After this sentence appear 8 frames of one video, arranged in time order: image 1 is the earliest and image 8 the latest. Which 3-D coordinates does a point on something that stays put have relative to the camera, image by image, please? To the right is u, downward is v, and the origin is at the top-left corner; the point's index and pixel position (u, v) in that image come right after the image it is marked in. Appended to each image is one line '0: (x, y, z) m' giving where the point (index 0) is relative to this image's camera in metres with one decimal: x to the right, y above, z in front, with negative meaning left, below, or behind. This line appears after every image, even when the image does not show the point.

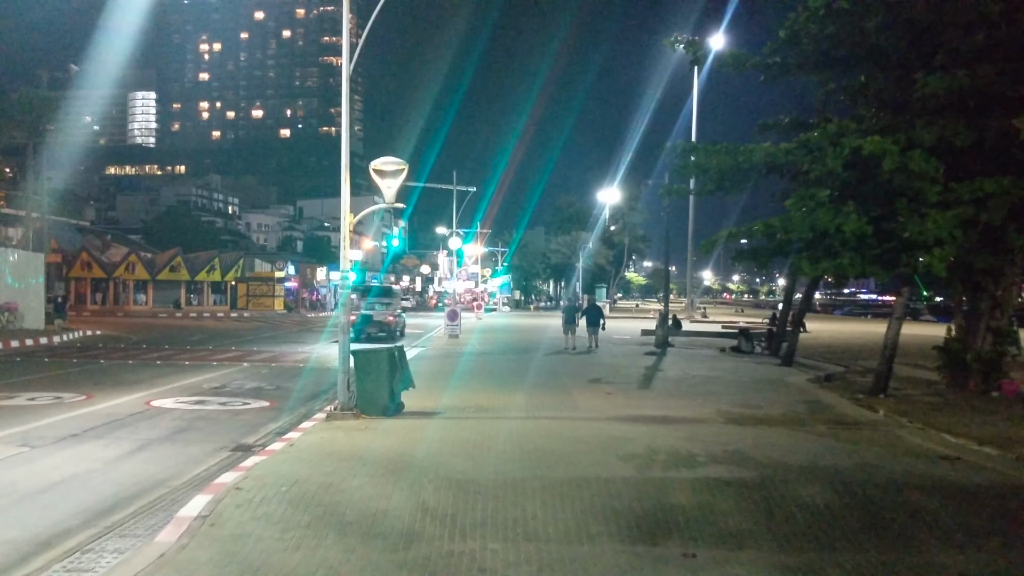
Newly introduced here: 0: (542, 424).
0: (+0.4, -1.8, +12.7) m
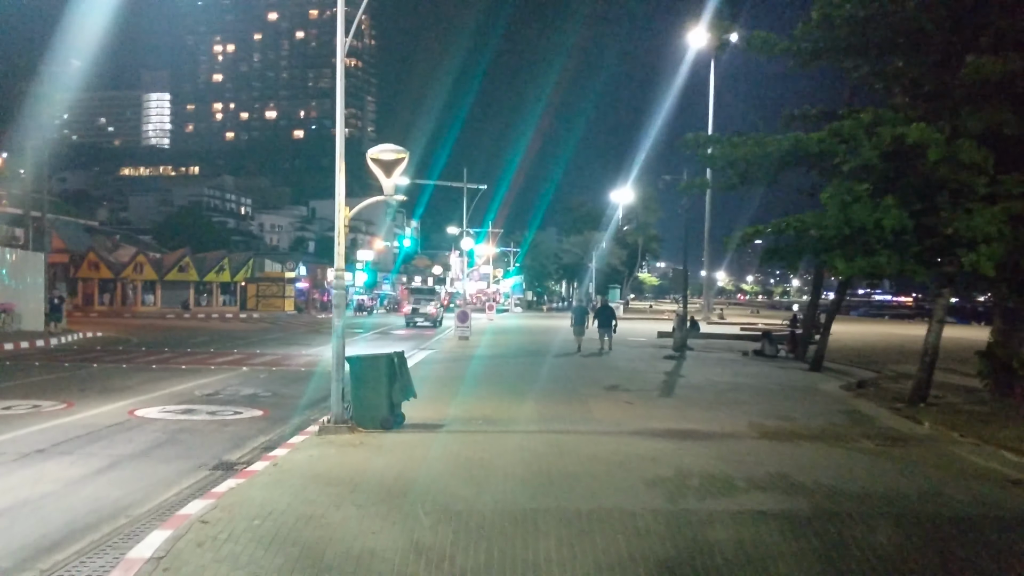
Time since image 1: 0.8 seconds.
0: (+0.5, -1.8, +11.5) m
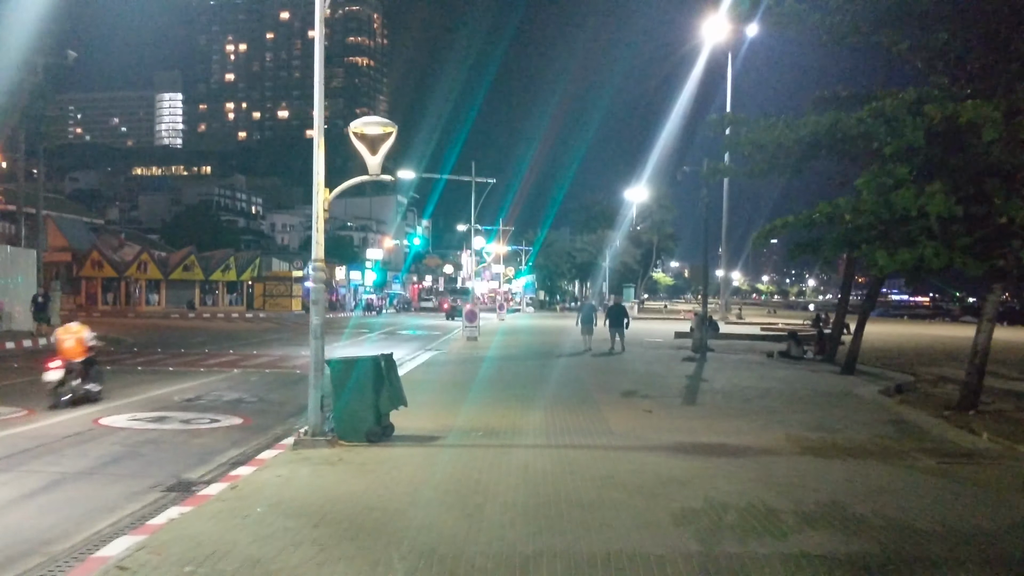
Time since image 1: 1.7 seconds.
0: (+0.6, -1.7, +10.0) m
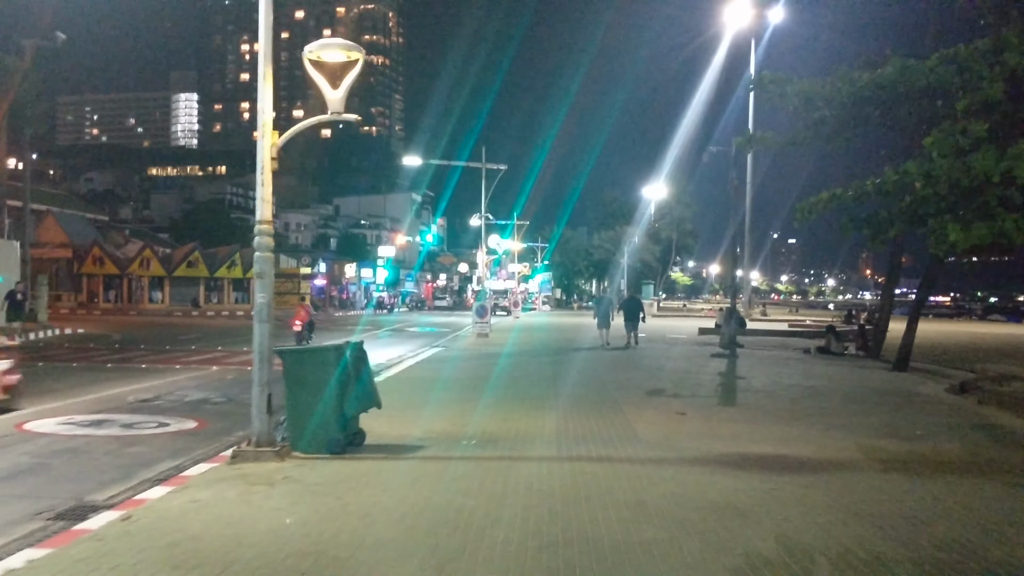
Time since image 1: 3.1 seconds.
0: (+0.5, -1.4, +7.7) m
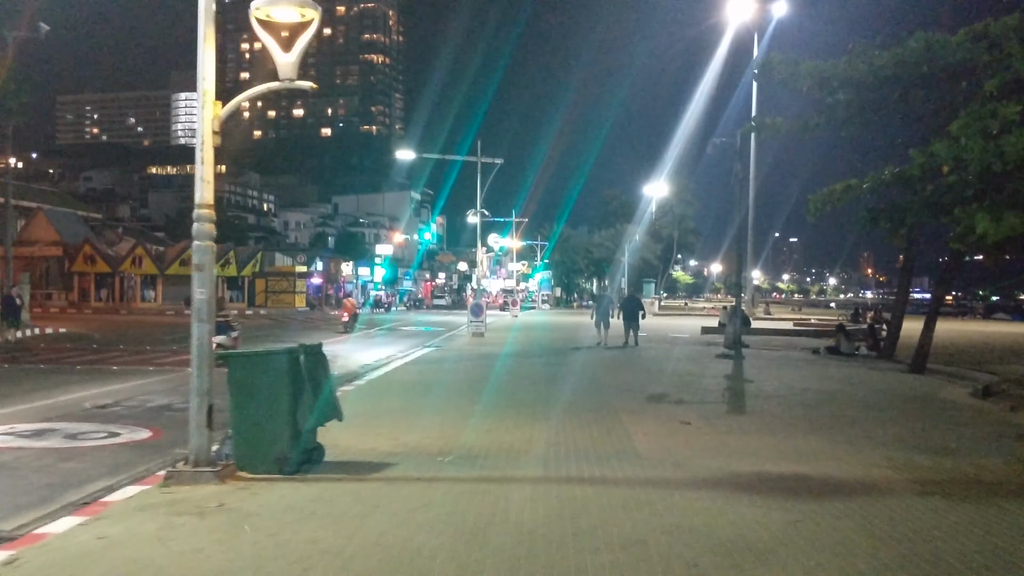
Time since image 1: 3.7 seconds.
0: (+0.4, -1.4, +6.6) m
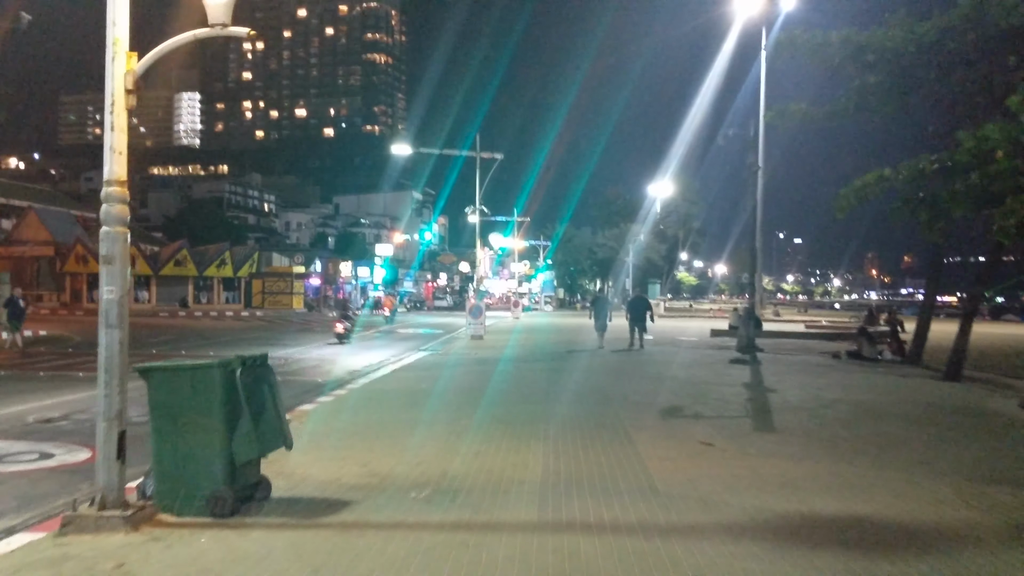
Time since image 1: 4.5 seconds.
0: (+0.3, -1.4, +5.2) m
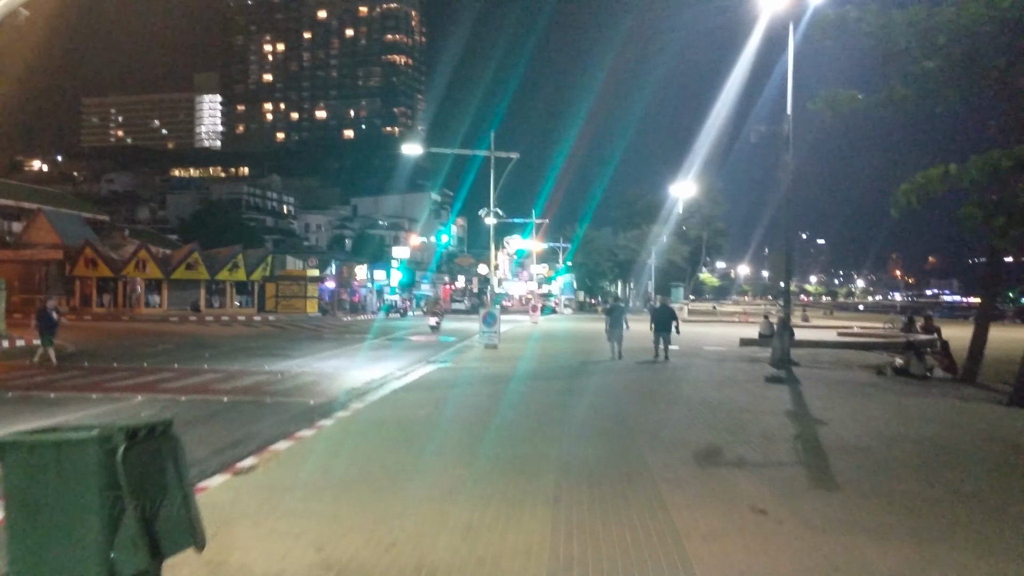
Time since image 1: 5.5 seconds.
0: (+0.3, -1.6, +3.5) m
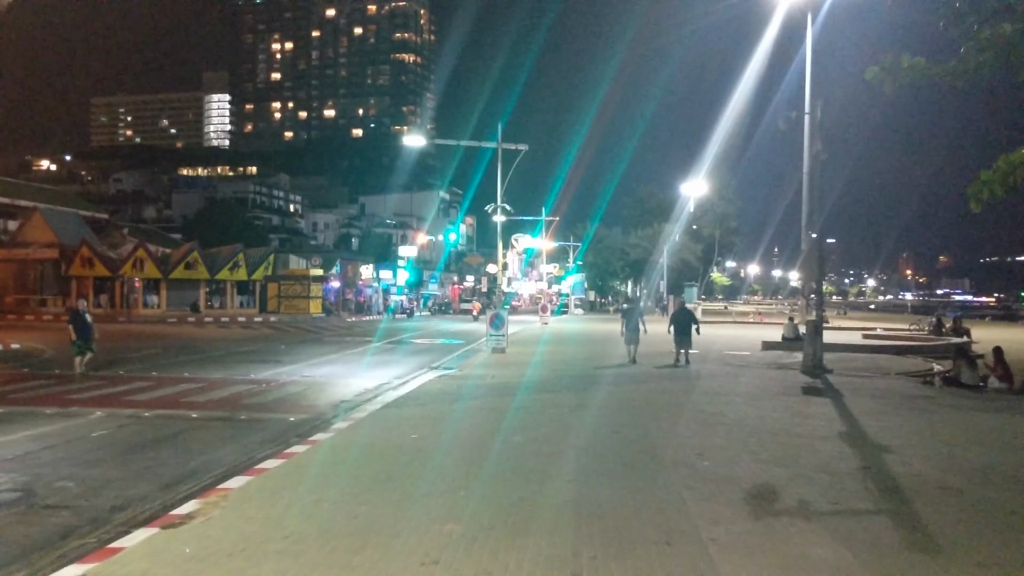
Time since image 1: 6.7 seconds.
0: (+0.3, -1.6, +1.6) m
